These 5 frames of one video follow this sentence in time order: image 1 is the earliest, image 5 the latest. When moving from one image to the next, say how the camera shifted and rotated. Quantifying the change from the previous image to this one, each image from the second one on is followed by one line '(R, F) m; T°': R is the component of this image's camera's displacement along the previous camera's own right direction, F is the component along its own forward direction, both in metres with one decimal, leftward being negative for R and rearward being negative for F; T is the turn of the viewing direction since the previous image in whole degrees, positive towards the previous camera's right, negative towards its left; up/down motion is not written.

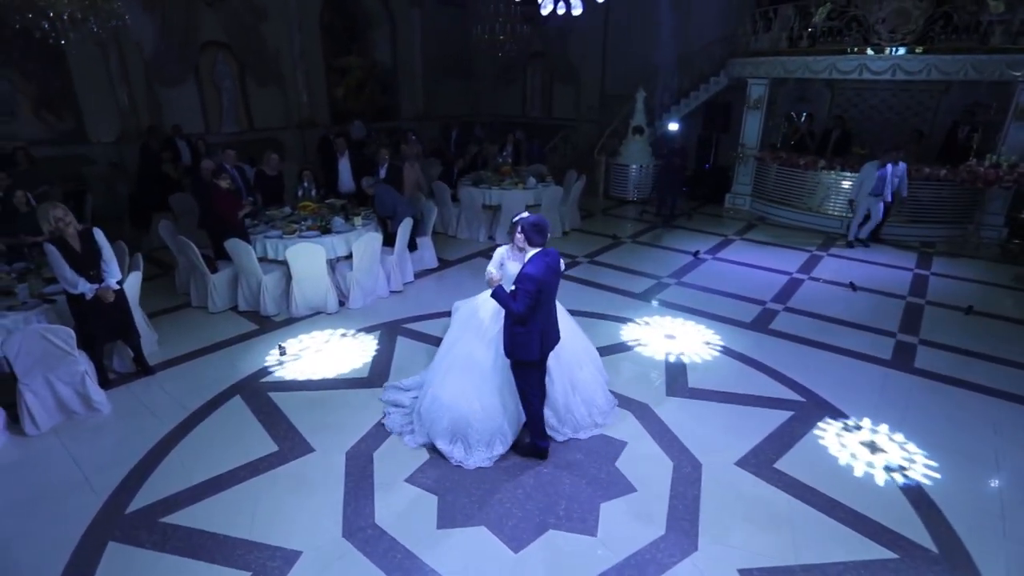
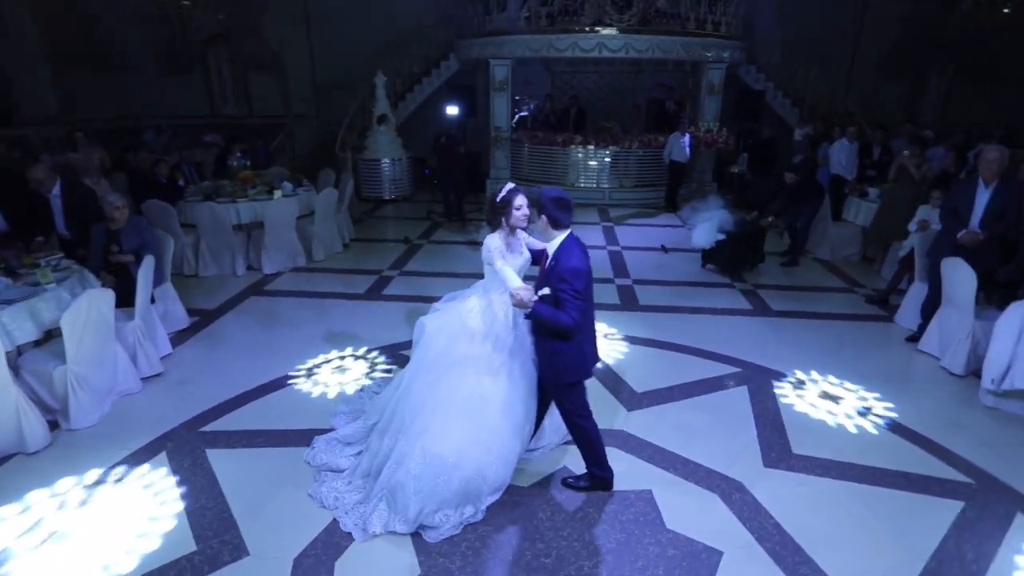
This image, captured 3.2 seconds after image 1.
(-1.1, +1.7) m; +31°
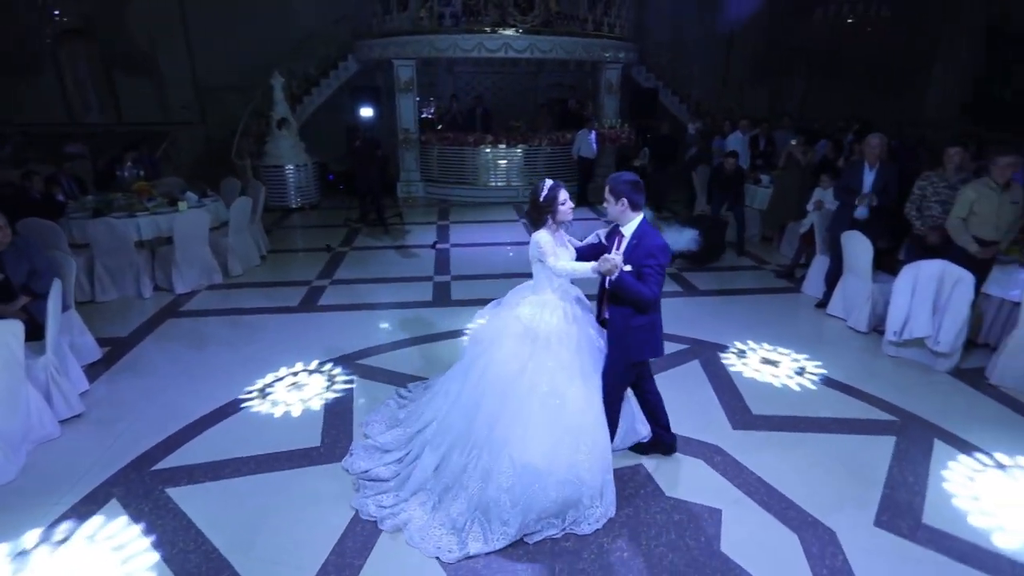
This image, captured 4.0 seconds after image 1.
(-0.5, 0.0) m; +11°
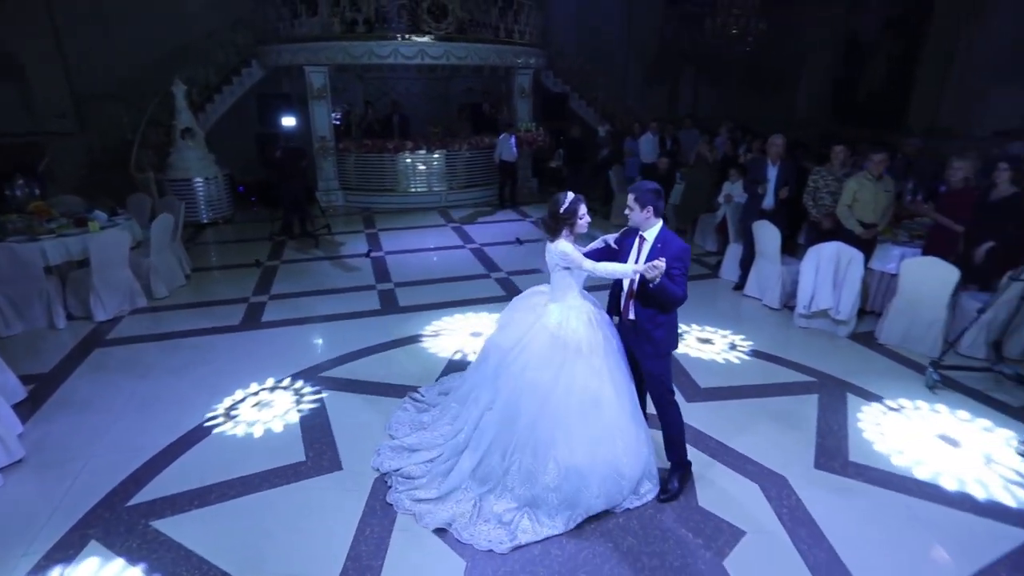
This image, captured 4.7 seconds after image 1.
(-0.4, -0.2) m; +10°
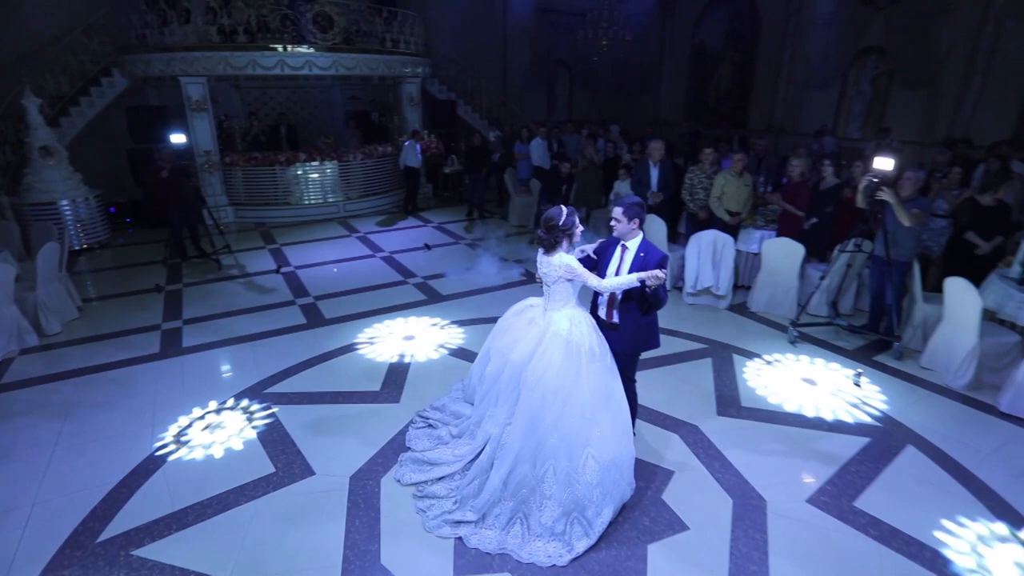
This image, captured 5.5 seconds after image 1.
(-0.4, -0.4) m; +12°
